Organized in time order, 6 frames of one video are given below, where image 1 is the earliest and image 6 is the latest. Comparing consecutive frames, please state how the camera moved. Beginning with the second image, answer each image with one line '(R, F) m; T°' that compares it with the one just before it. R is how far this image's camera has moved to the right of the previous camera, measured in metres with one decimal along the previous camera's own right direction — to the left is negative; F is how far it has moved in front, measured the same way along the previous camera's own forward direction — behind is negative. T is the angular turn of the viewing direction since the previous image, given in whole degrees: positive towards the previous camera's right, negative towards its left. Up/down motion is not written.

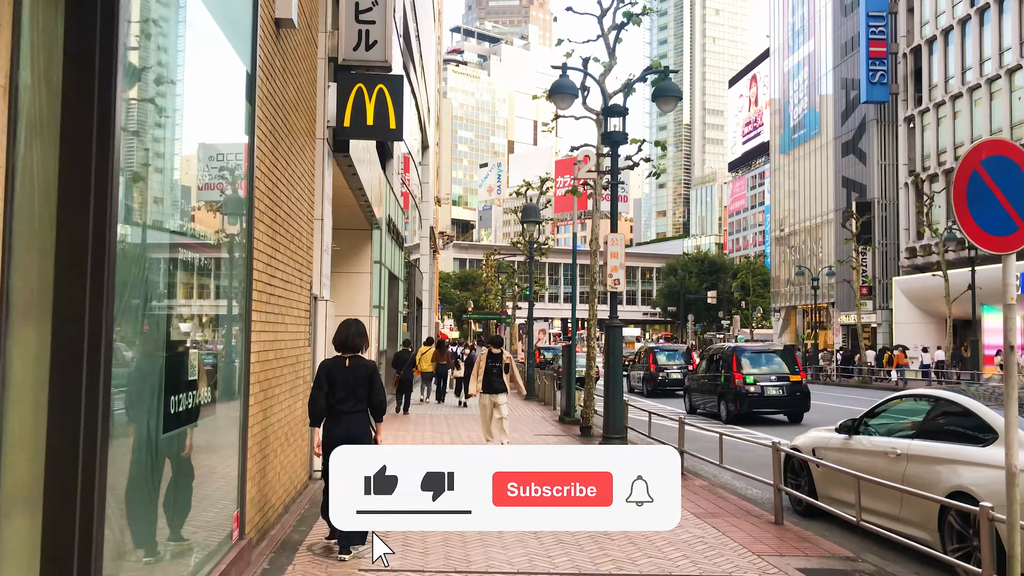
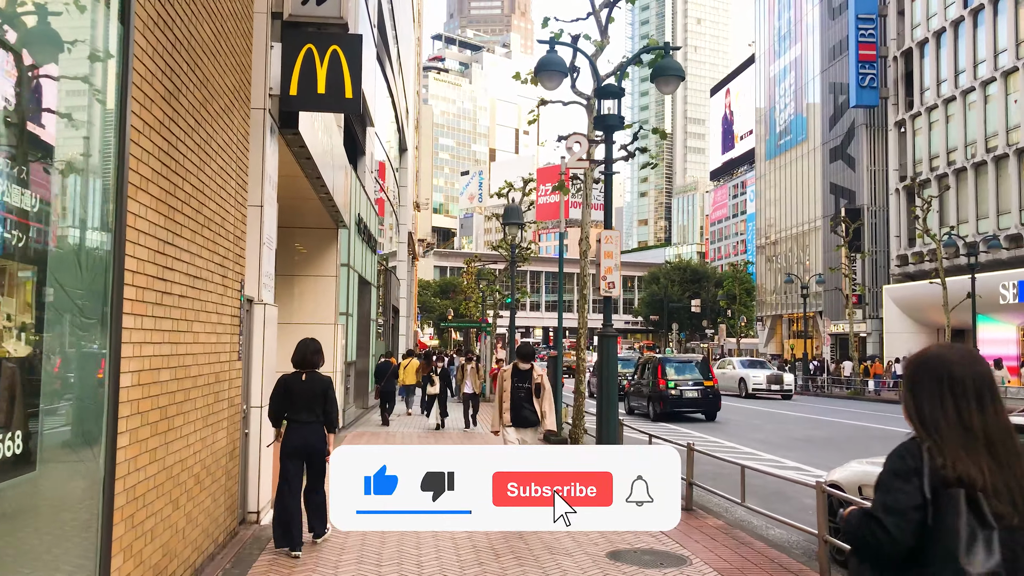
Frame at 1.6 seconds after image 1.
(0.0, +1.7) m; +1°
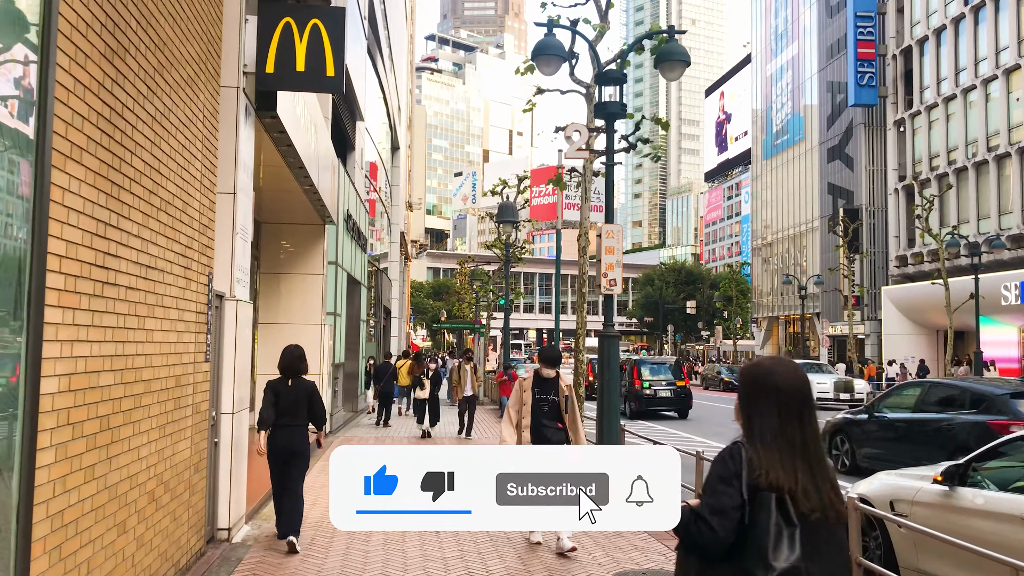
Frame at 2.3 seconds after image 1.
(0.0, +0.7) m; 0°
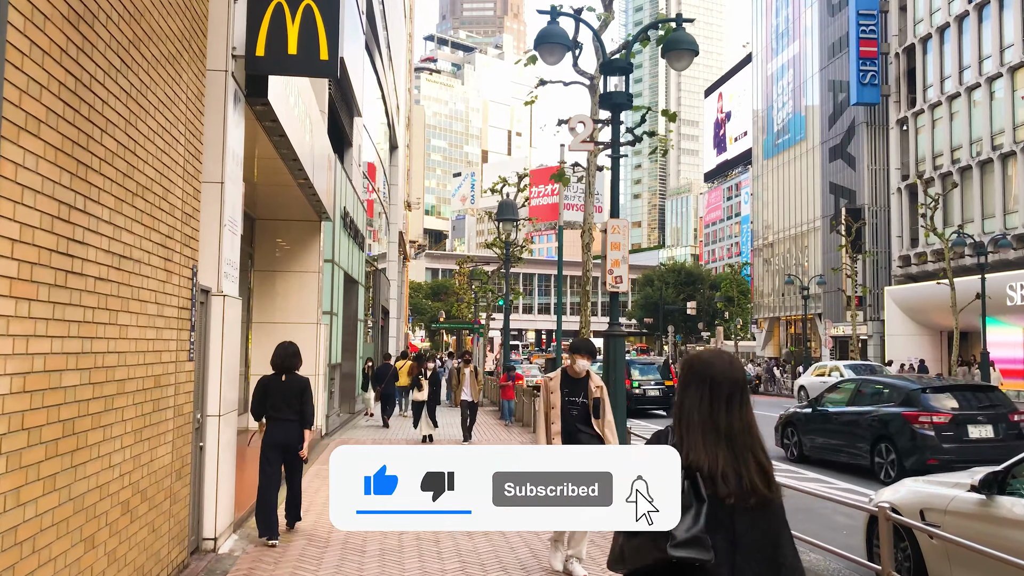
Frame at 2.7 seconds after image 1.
(0.0, +0.4) m; 0°
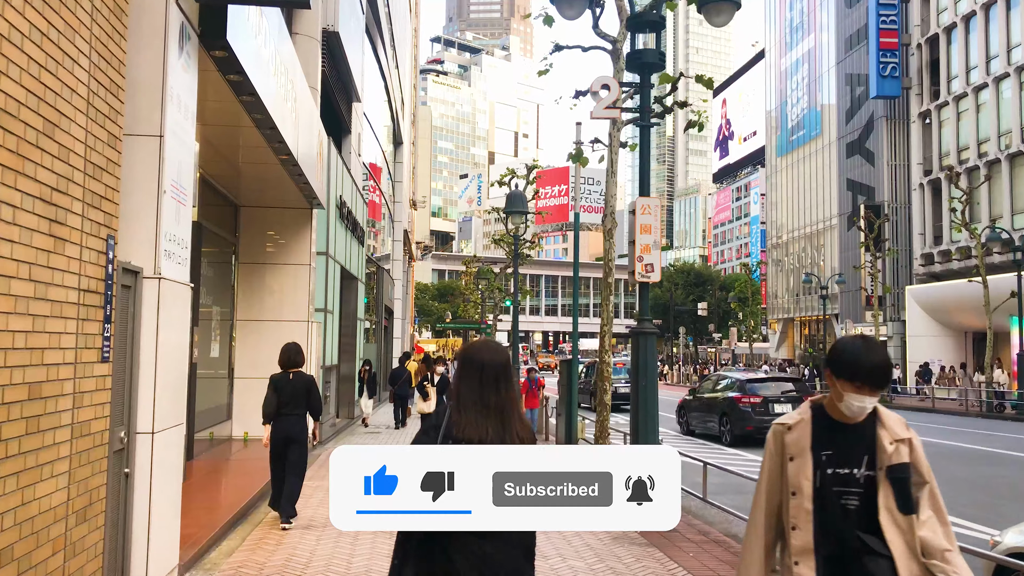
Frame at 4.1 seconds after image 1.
(-0.1, +1.5) m; 0°
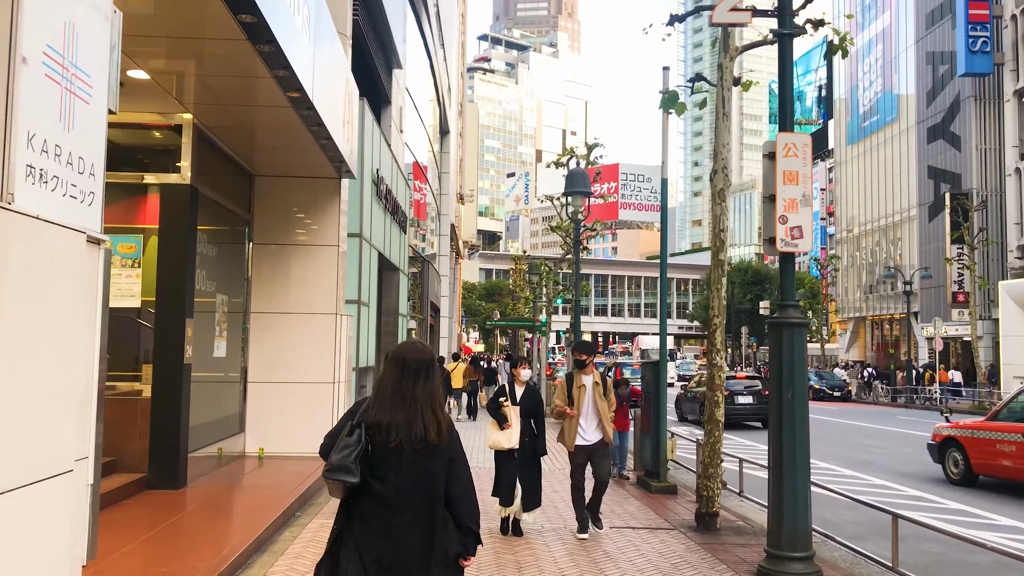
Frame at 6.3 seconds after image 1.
(-0.3, +2.6) m; -3°
